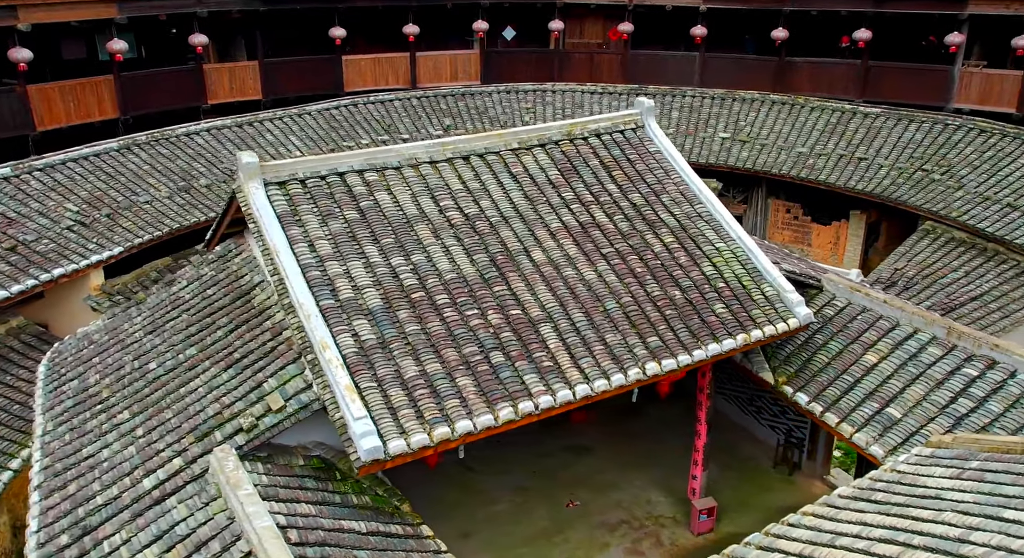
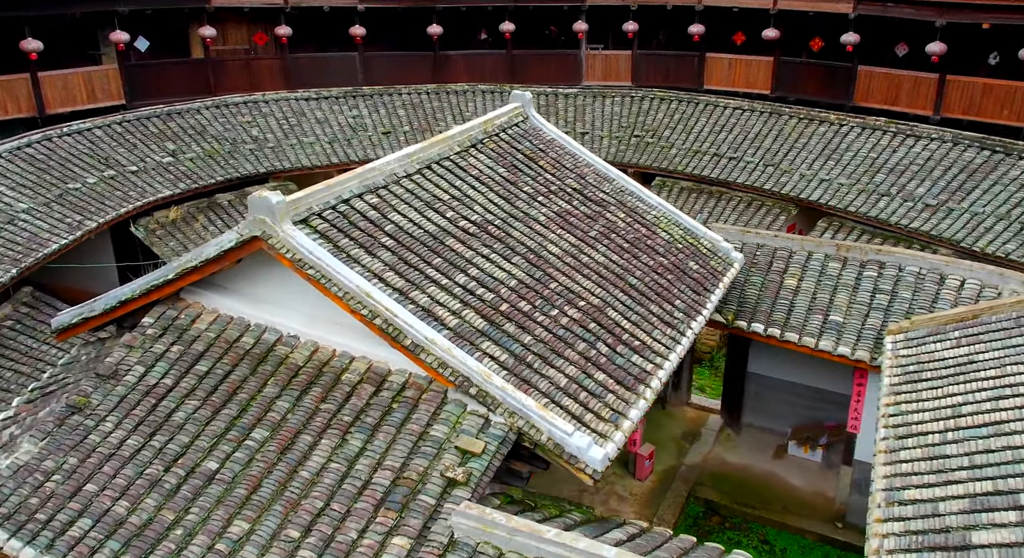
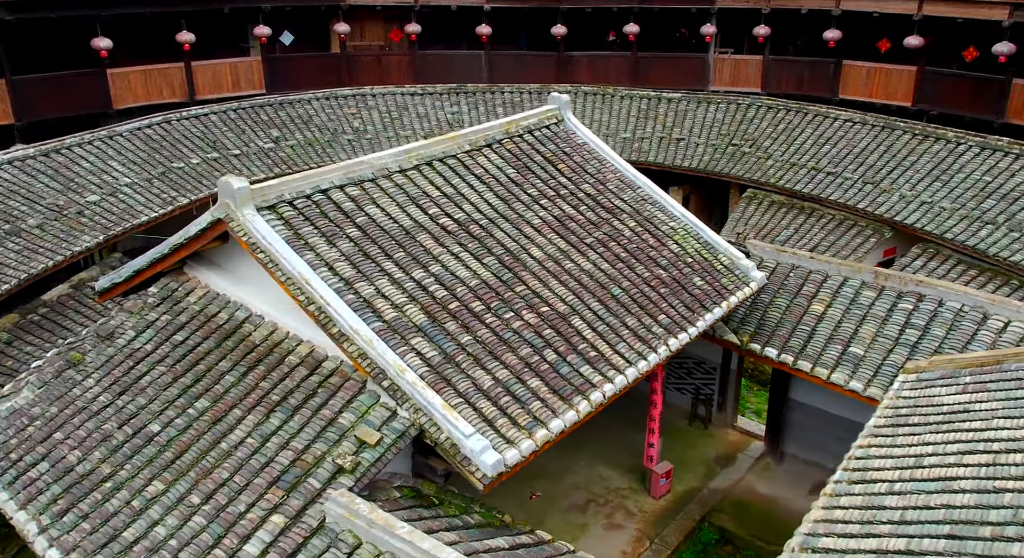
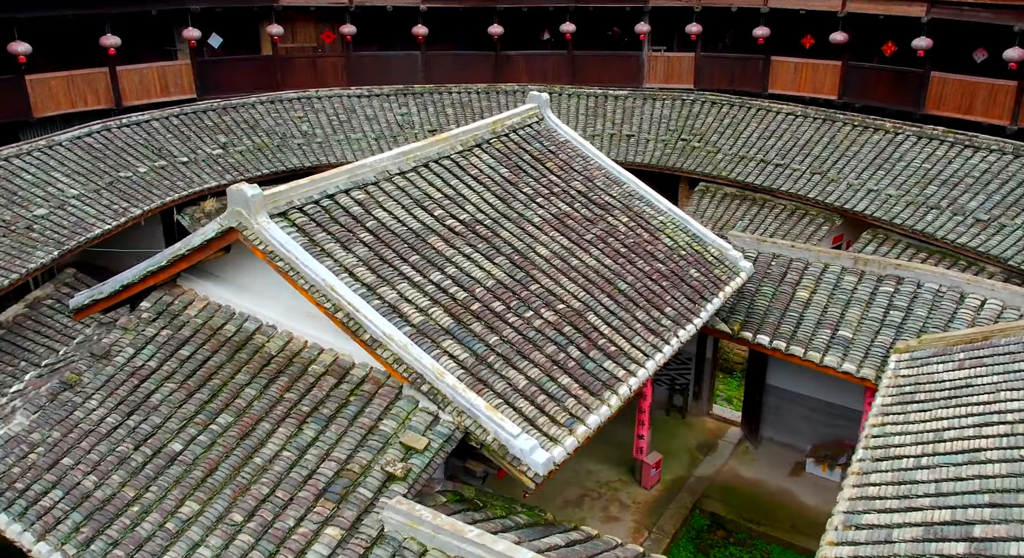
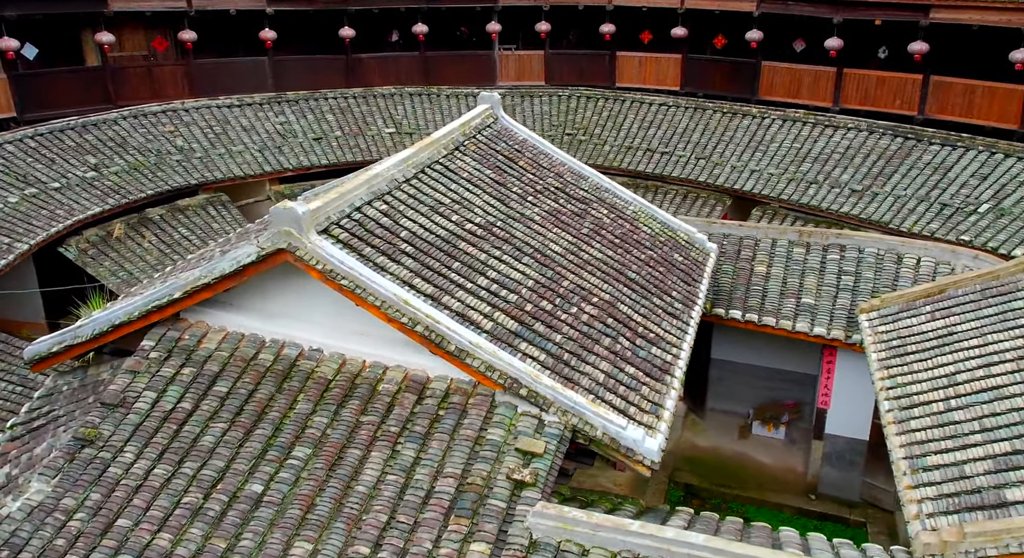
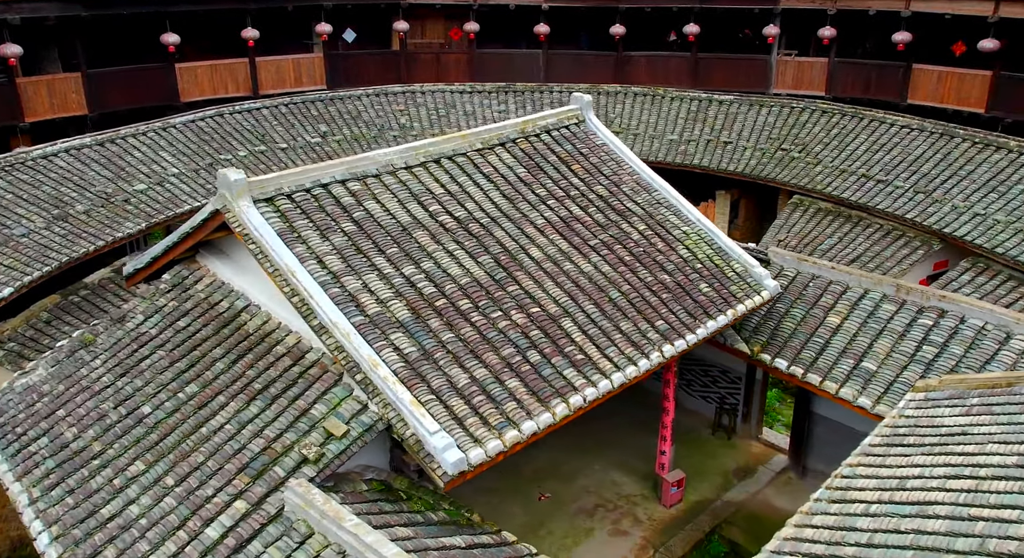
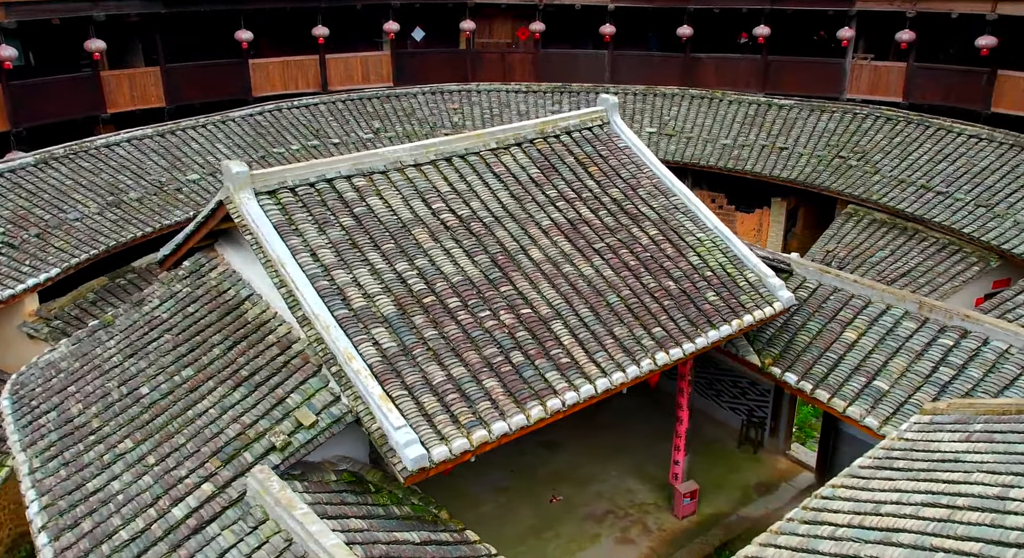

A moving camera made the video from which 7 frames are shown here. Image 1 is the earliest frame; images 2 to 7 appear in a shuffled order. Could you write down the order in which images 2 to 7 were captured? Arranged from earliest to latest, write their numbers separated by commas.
7, 6, 3, 4, 2, 5
